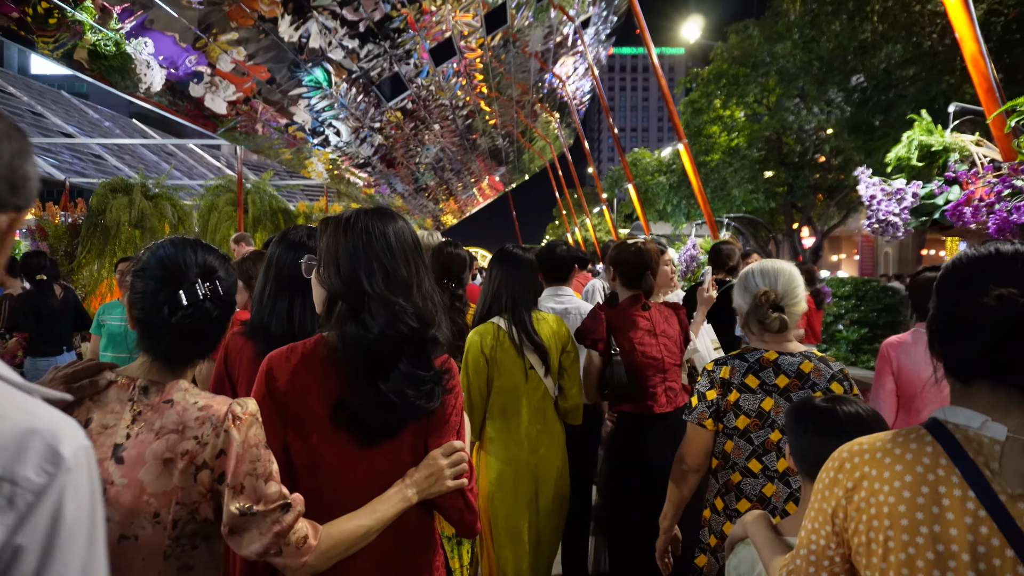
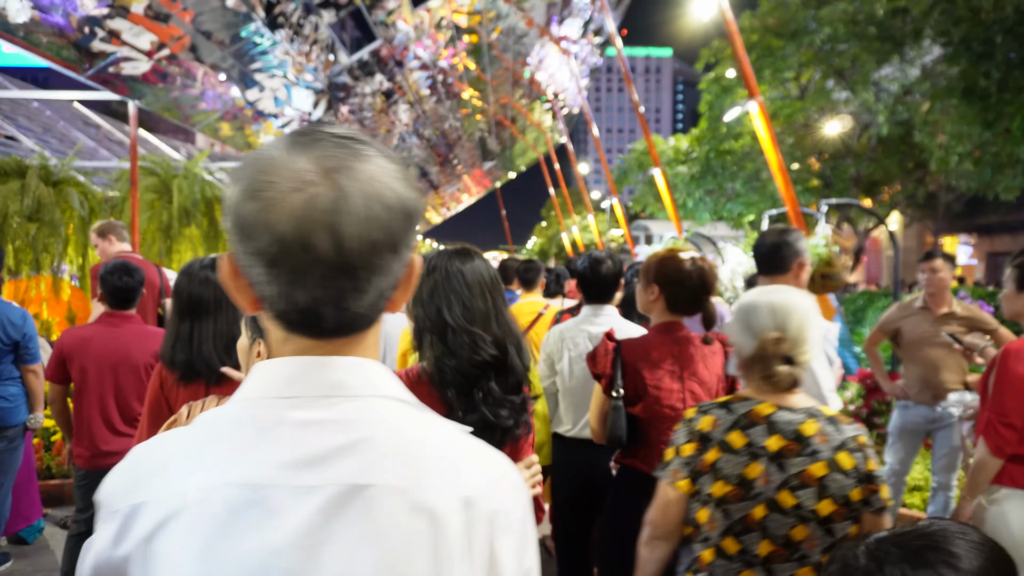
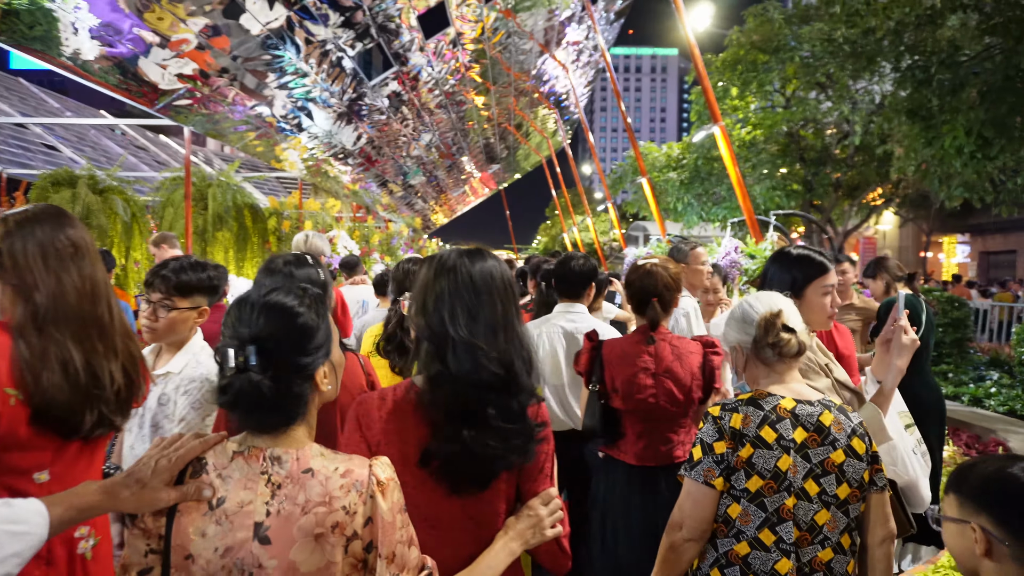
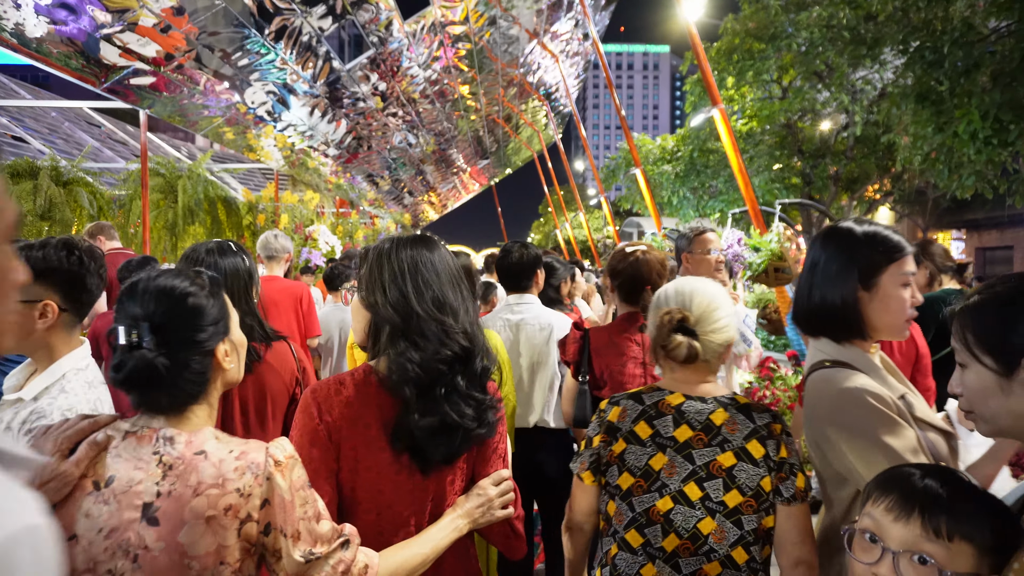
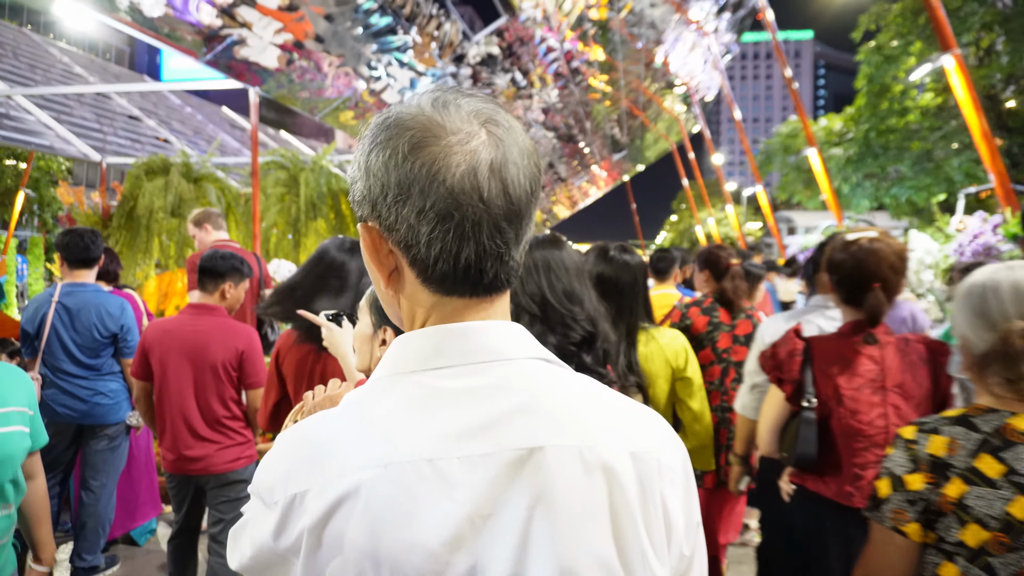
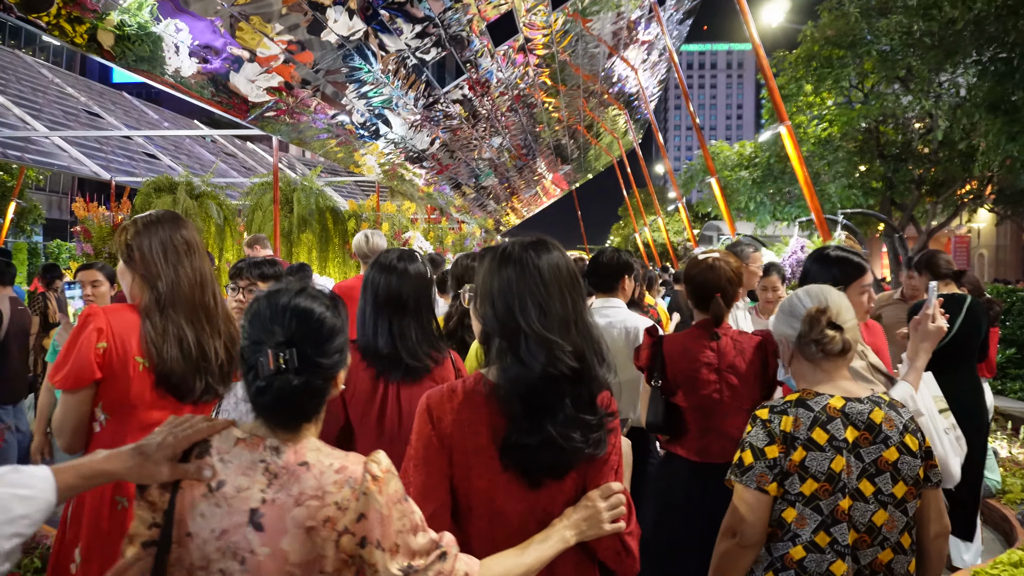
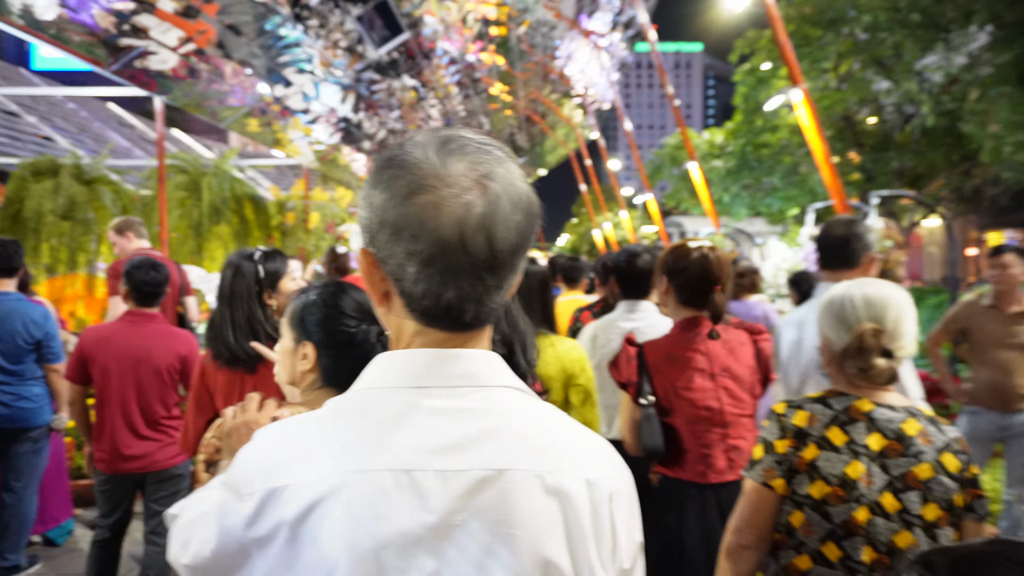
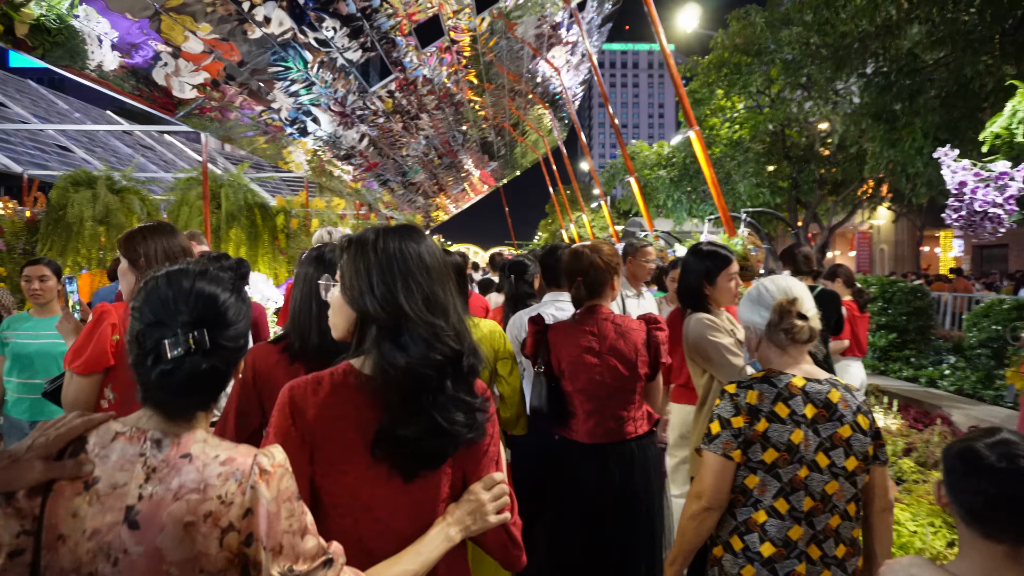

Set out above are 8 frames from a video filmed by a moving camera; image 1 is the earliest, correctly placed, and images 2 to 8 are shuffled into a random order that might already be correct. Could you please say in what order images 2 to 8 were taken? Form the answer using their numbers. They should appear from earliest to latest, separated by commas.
8, 6, 3, 4, 2, 7, 5
